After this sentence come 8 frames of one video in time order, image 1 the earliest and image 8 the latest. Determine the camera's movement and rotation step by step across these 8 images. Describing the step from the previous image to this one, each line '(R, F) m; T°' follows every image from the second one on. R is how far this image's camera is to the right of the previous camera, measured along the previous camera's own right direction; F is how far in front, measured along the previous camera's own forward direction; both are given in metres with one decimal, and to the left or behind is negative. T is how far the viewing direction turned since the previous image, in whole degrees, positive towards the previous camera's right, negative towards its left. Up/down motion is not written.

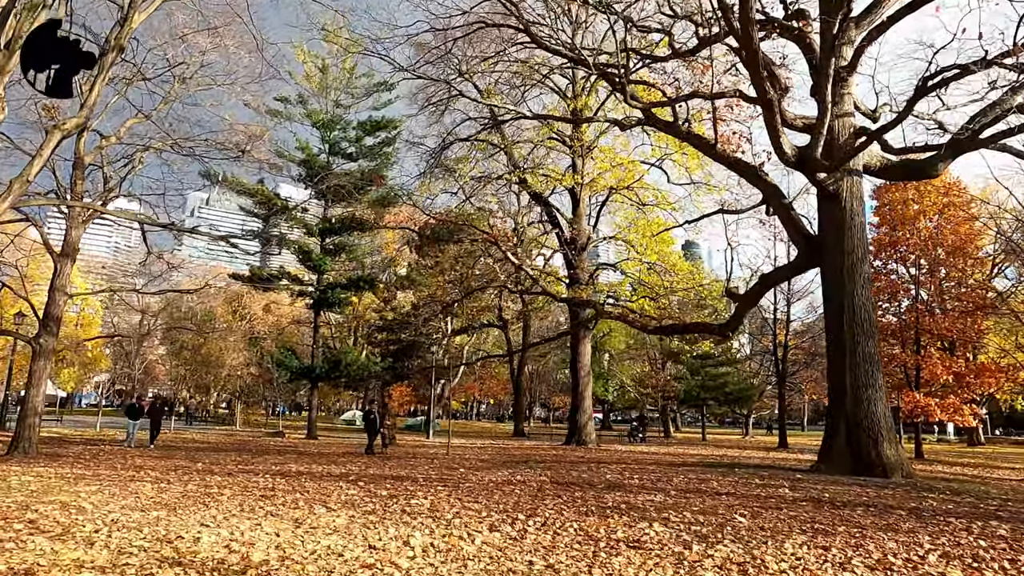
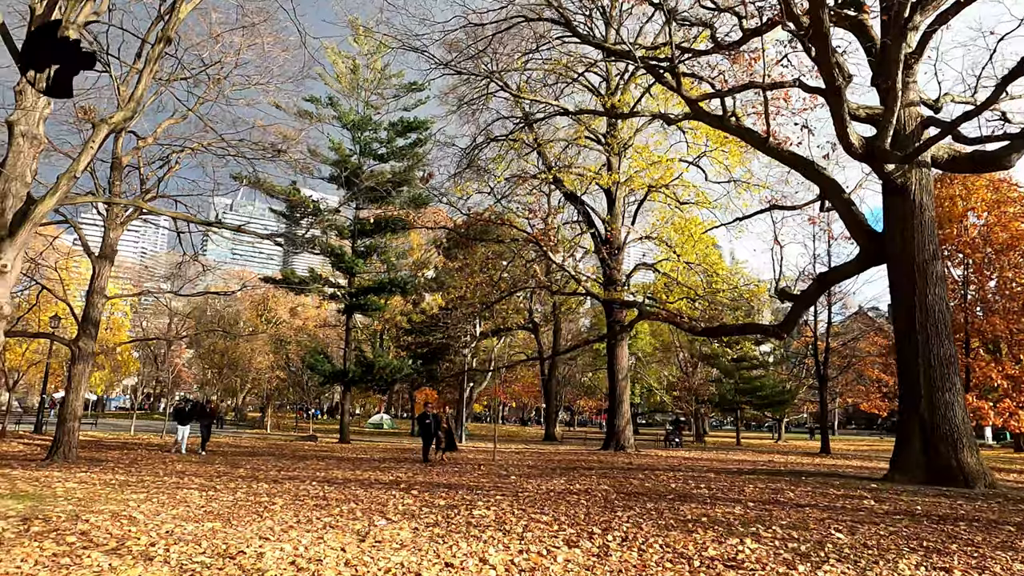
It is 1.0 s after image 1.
(-0.4, +0.4) m; -2°
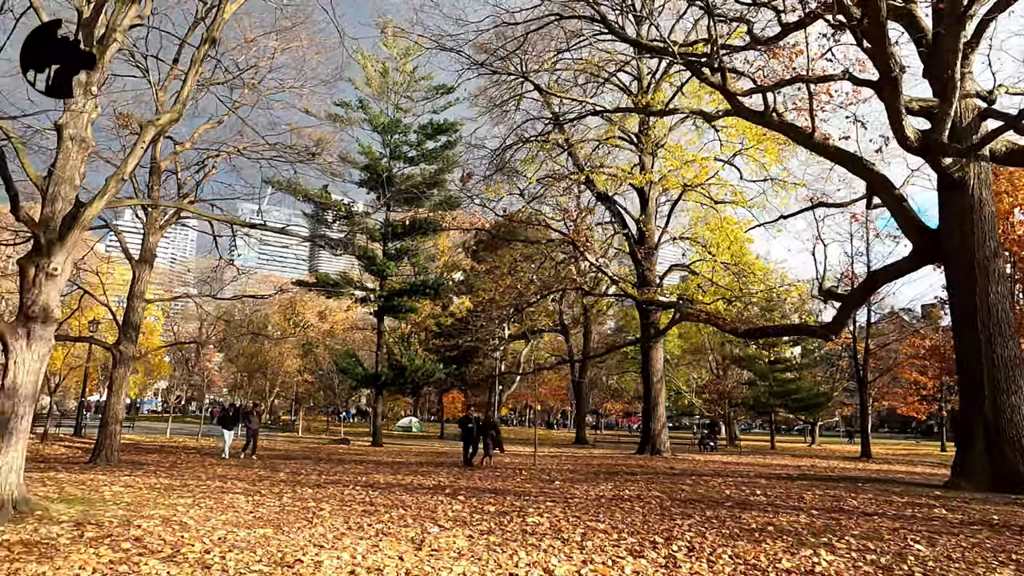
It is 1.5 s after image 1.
(-0.3, +0.2) m; -2°
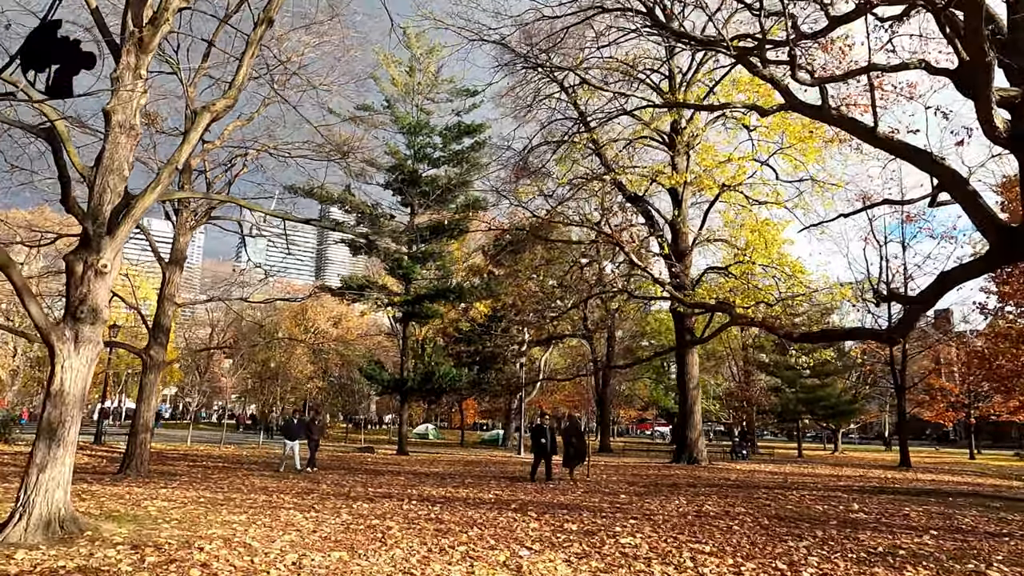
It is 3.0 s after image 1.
(-0.7, +0.6) m; 0°
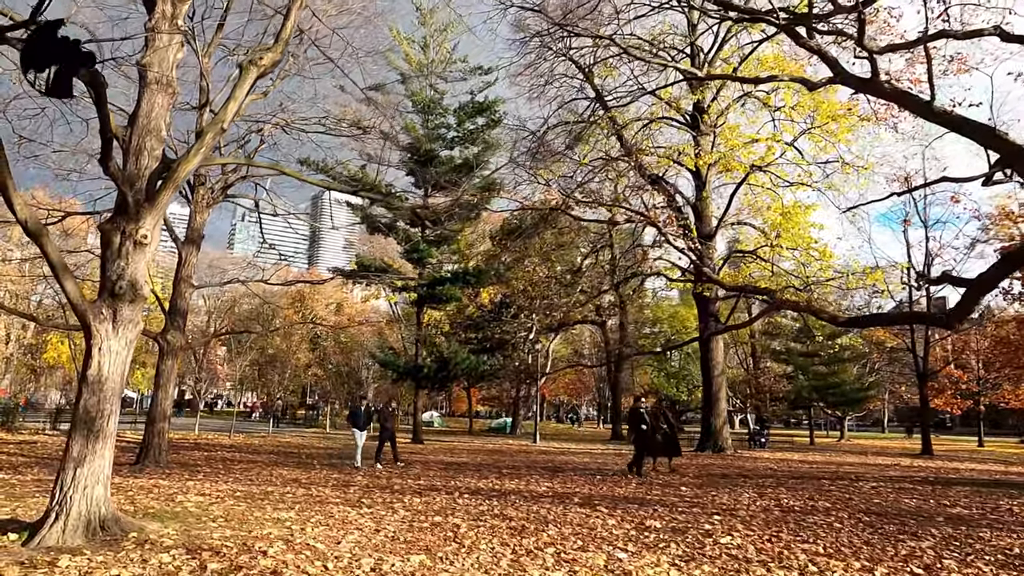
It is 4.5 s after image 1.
(-0.7, +0.6) m; +1°
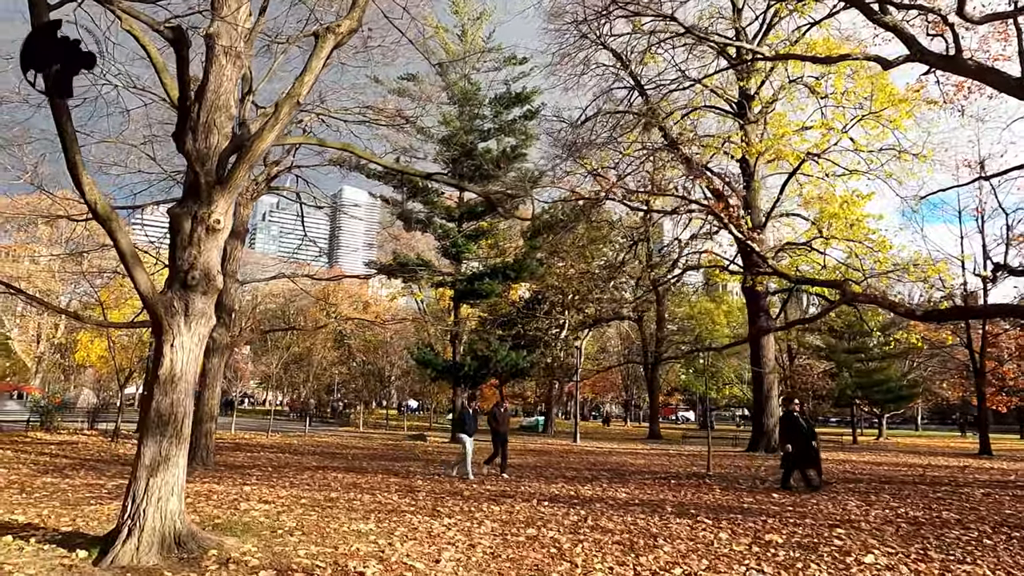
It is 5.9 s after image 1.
(-0.6, +0.5) m; -1°
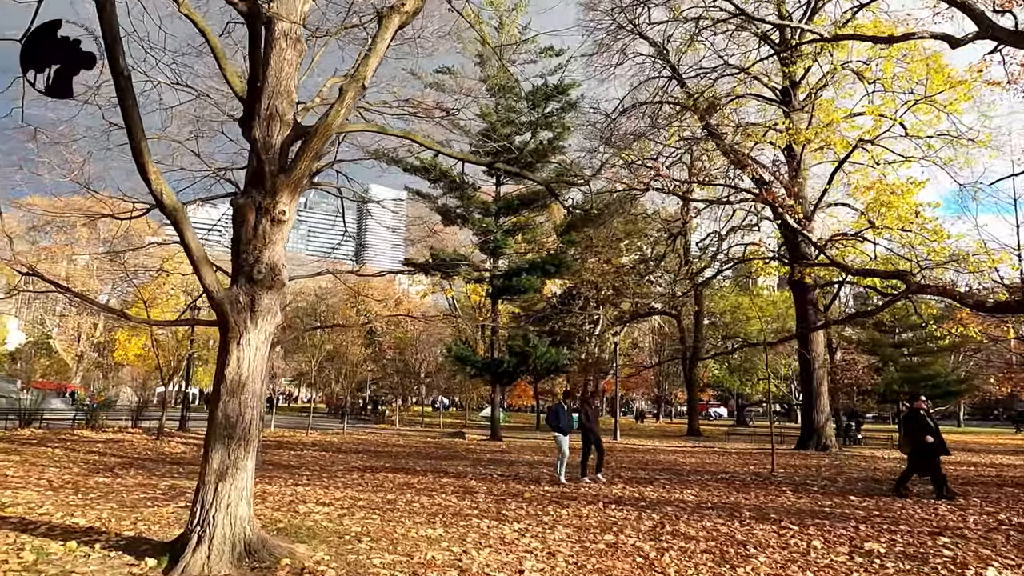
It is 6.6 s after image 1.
(-0.3, +0.3) m; -2°
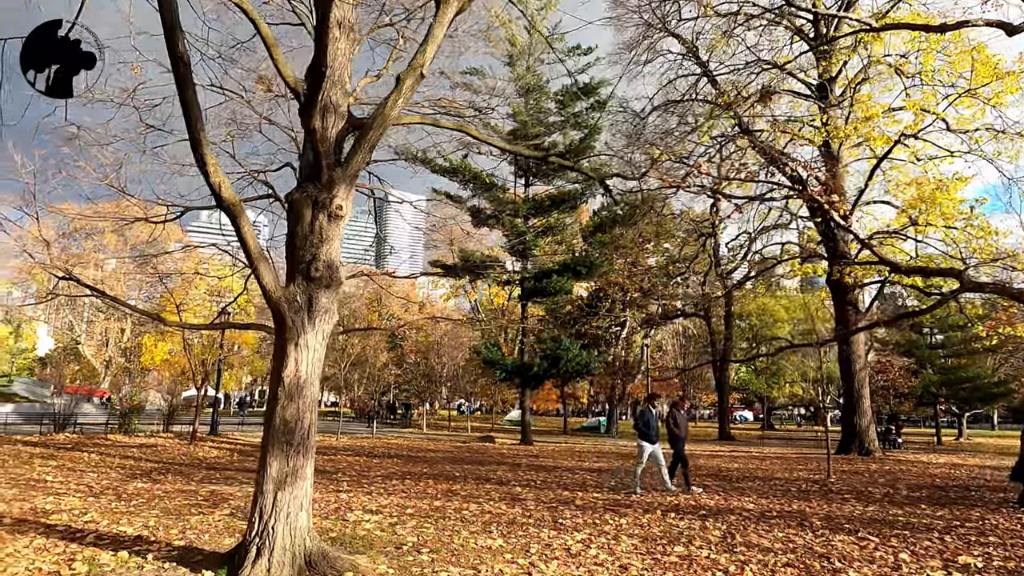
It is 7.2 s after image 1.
(-0.3, +0.2) m; -2°
